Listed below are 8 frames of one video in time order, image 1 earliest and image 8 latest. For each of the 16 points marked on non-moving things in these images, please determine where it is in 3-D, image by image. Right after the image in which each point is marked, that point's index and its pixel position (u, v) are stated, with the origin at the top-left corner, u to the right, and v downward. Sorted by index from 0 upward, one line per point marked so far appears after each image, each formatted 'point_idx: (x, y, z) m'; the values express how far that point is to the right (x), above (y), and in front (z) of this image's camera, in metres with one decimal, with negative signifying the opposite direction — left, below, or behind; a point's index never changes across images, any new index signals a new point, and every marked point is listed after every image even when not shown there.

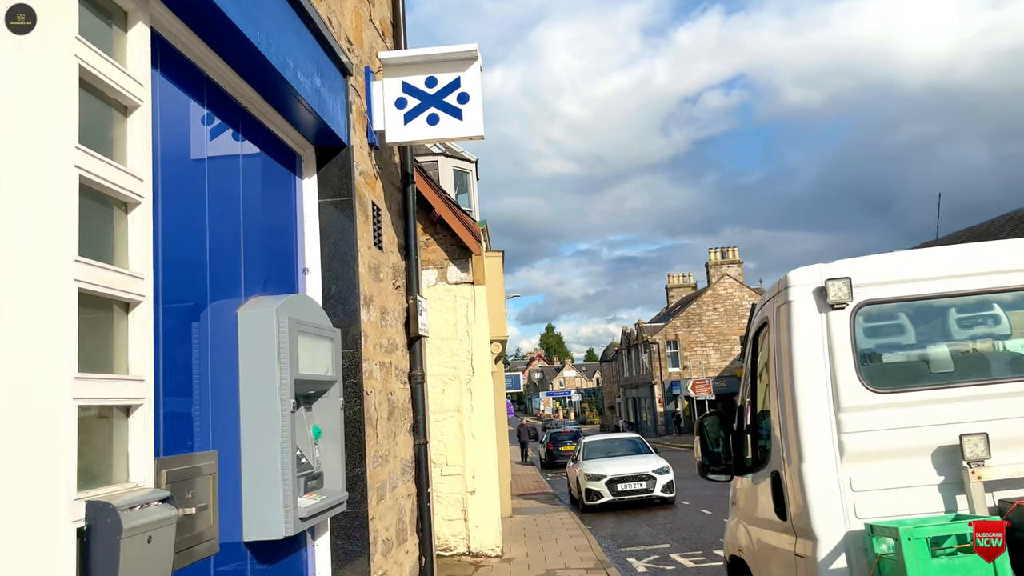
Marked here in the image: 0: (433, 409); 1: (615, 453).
0: (-1.0, -1.5, +9.9) m
1: (+2.2, -3.5, +17.4) m
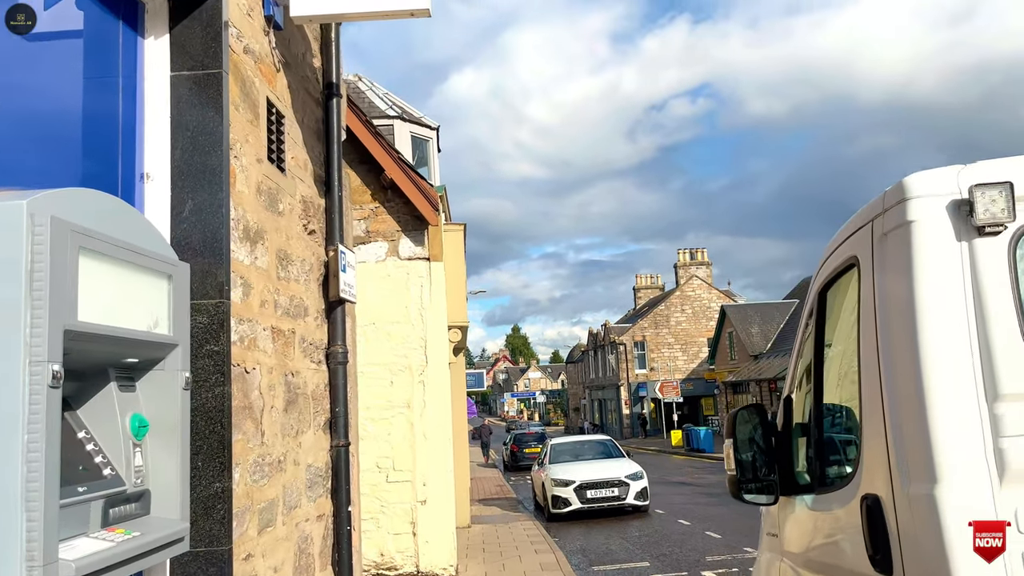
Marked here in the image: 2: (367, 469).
0: (-1.4, -1.2, +8.5) m
1: (+1.4, -3.3, +16.1) m
2: (-1.5, -1.9, +8.4) m
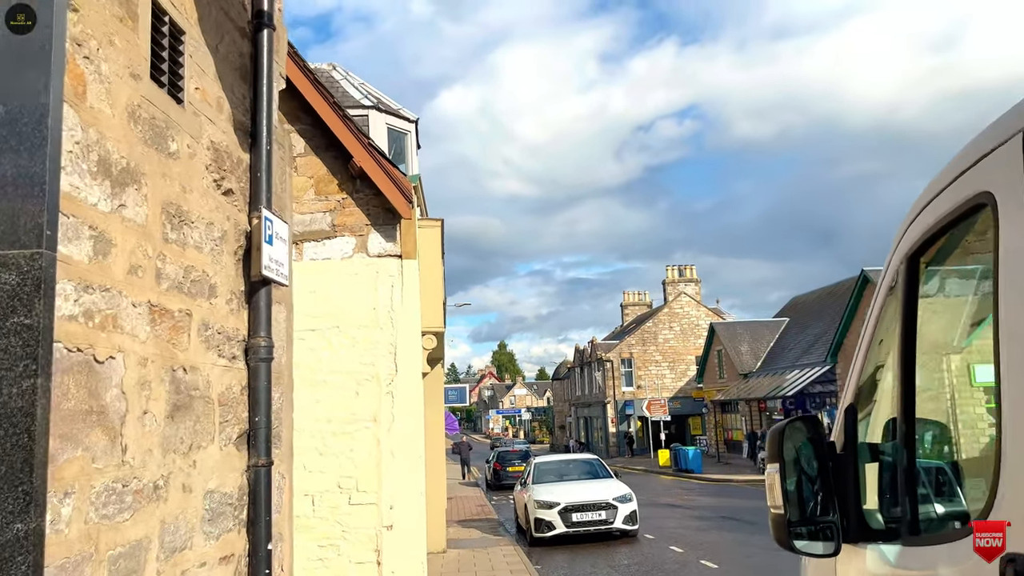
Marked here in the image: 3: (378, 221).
0: (-1.6, -1.2, +7.6) m
1: (+1.0, -3.5, +15.2) m
2: (-1.7, -1.9, +7.5) m
3: (-1.3, +0.7, +7.9) m
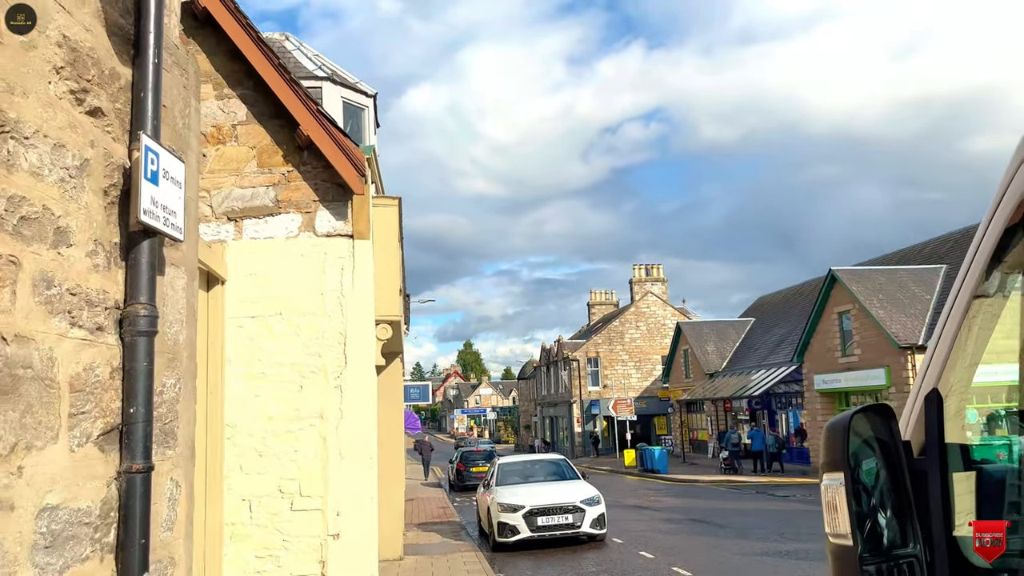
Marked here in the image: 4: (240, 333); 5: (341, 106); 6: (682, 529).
0: (-1.9, -1.1, +6.9) m
1: (+0.4, -3.4, +14.6) m
2: (-2.0, -1.7, +6.8) m
3: (-1.6, +0.8, +7.2) m
4: (-2.3, -0.4, +7.0) m
5: (-2.0, +2.1, +9.6) m
6: (+2.9, -4.1, +13.8) m
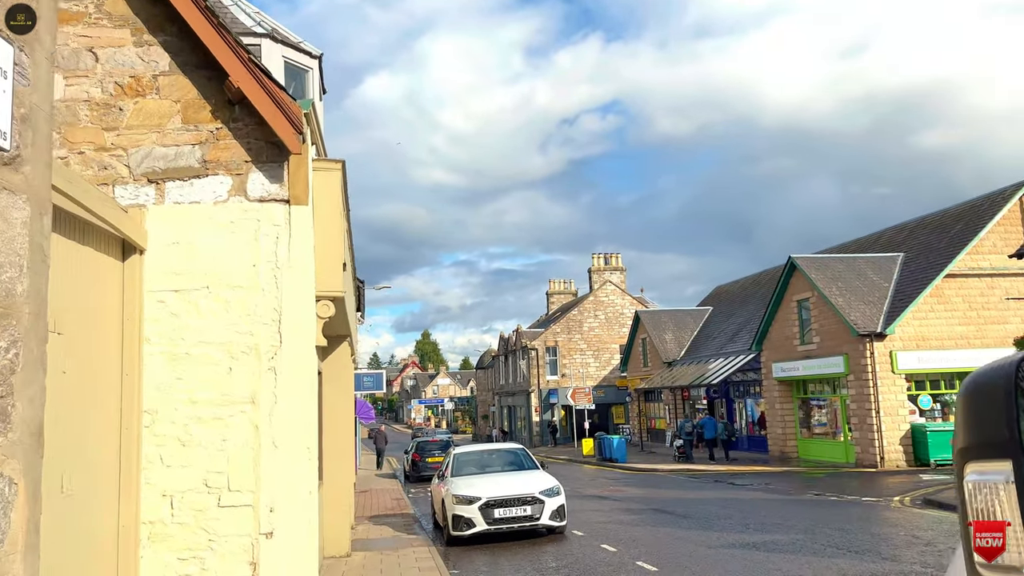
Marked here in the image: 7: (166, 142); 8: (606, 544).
0: (-2.3, -0.8, +6.1) m
1: (-0.4, -3.1, +14.0) m
2: (-2.4, -1.5, +6.0) m
3: (-2.0, +1.0, +6.4) m
4: (-2.7, -0.2, +6.2) m
5: (-2.5, +2.4, +8.8) m
6: (+2.2, -3.8, +13.3) m
7: (-2.7, +1.2, +6.4) m
8: (+1.3, -3.5, +11.1) m
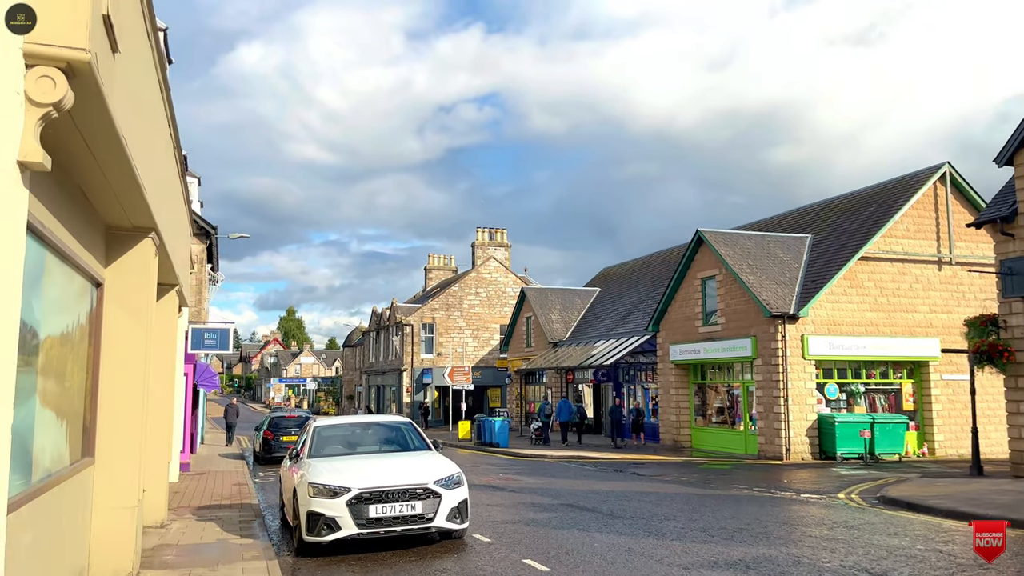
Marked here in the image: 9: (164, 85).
0: (-2.4, +0.1, +2.4) m
1: (-1.9, -2.0, +10.5) m
2: (-2.6, -0.5, +2.3) m
3: (-2.1, +2.0, +2.7) m
4: (-2.8, +0.9, +2.4) m
5: (-2.9, +3.5, +4.9) m
6: (+0.7, -2.9, +10.2) m
7: (-2.8, +2.2, +2.5) m
8: (+0.2, -2.6, +7.8) m
9: (-3.8, +2.2, +9.0) m
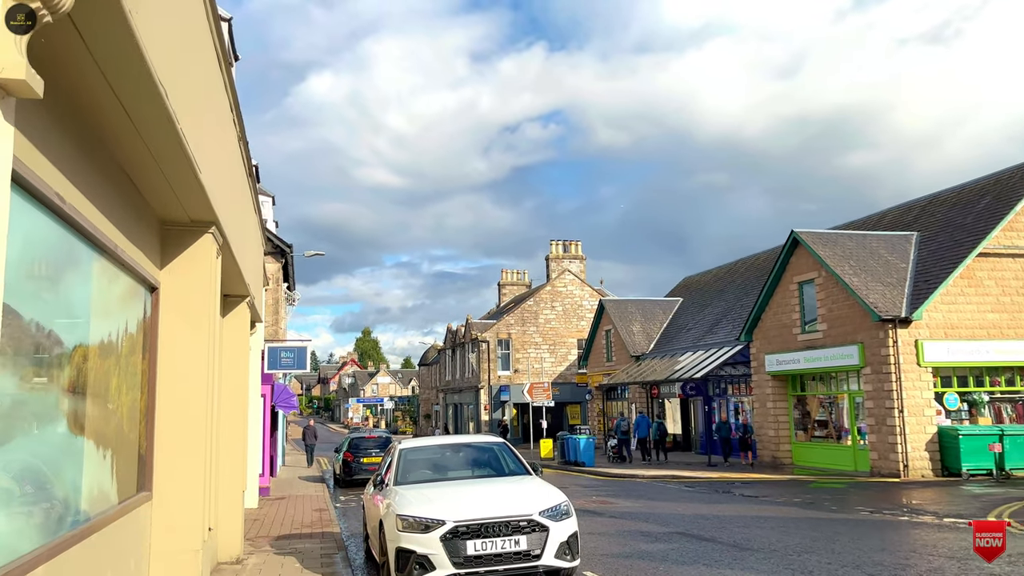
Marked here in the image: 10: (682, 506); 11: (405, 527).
0: (-2.0, +0.2, +1.4) m
1: (-0.7, -2.1, +9.4) m
2: (-2.1, -0.4, +1.3) m
3: (-1.6, +2.1, +1.7) m
4: (-2.4, +0.9, +1.5) m
5: (-2.3, +3.5, +4.1) m
6: (+1.9, -2.9, +8.9) m
7: (-2.4, +2.2, +1.7) m
8: (+1.2, -2.6, +6.6) m
9: (-2.9, +2.1, +8.2) m
10: (+3.2, -4.0, +15.0) m
11: (-1.0, -2.1, +7.2) m
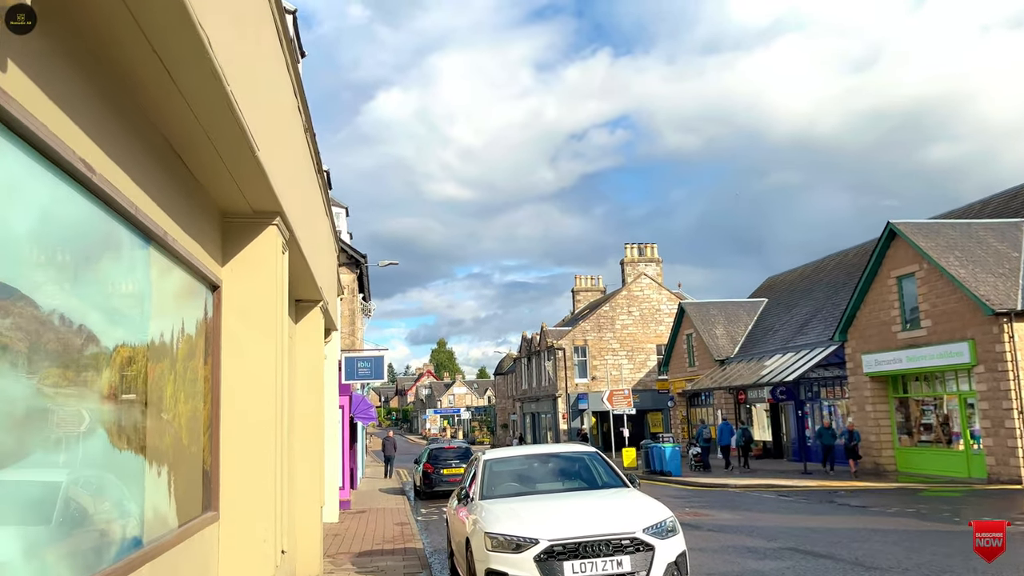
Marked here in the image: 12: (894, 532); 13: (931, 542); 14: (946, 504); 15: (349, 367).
0: (-1.7, +0.3, +0.9) m
1: (+0.3, -2.1, +8.7) m
2: (-1.9, -0.4, +0.8) m
3: (-1.4, +2.1, +1.2) m
4: (-2.1, +1.0, +1.0) m
5: (-1.9, +3.5, +3.6) m
6: (+2.9, -2.8, +8.0) m
7: (-2.2, +2.3, +1.2) m
8: (+1.9, -2.4, +5.7) m
9: (-2.1, +2.1, +7.7) m
10: (+4.7, -4.0, +14.0) m
11: (-0.1, -2.1, +6.5) m
12: (+5.5, -3.5, +11.6) m
13: (+5.2, -3.2, +10.1) m
14: (+9.2, -4.6, +17.2) m
15: (-3.5, -1.7, +17.5) m
